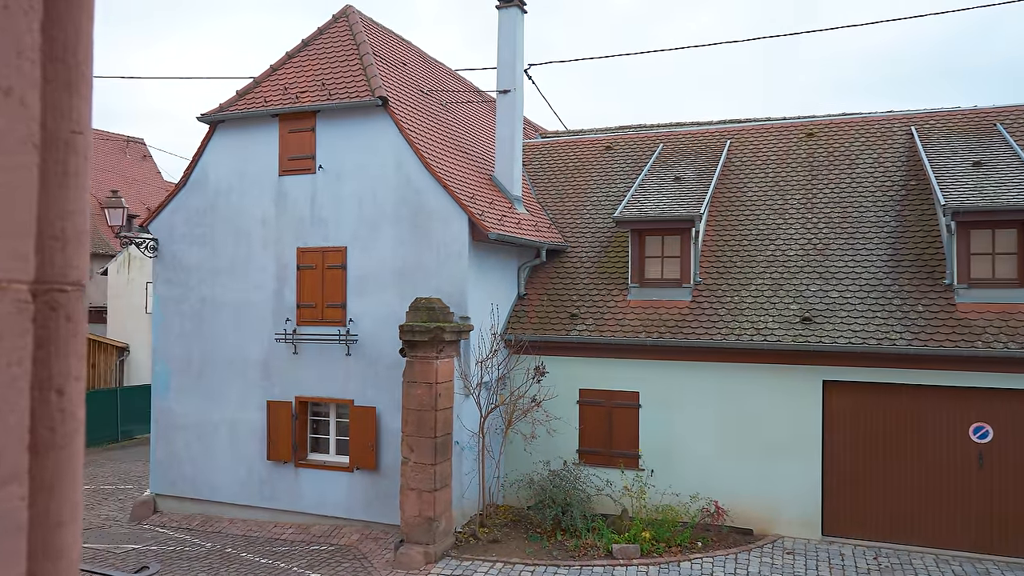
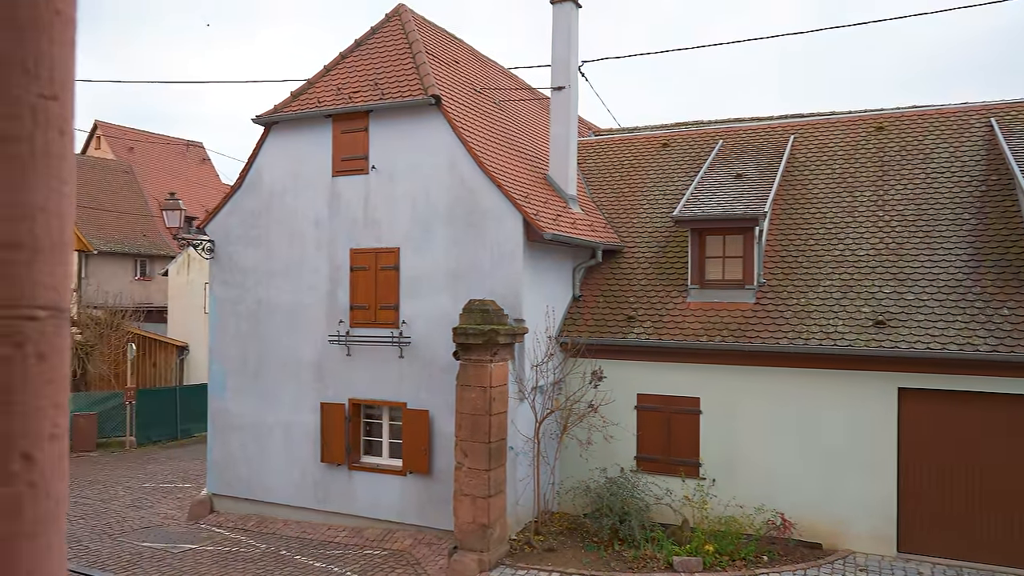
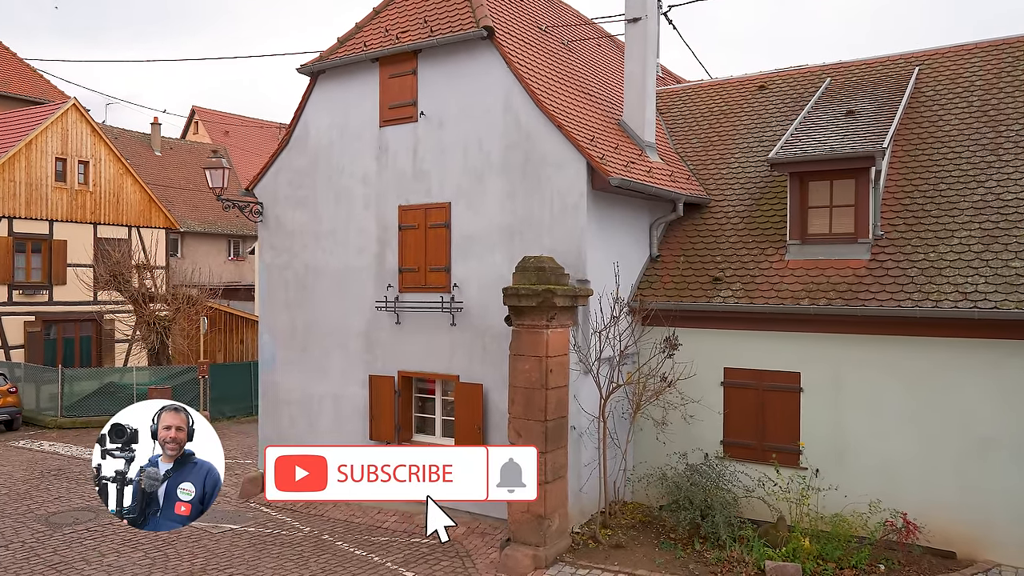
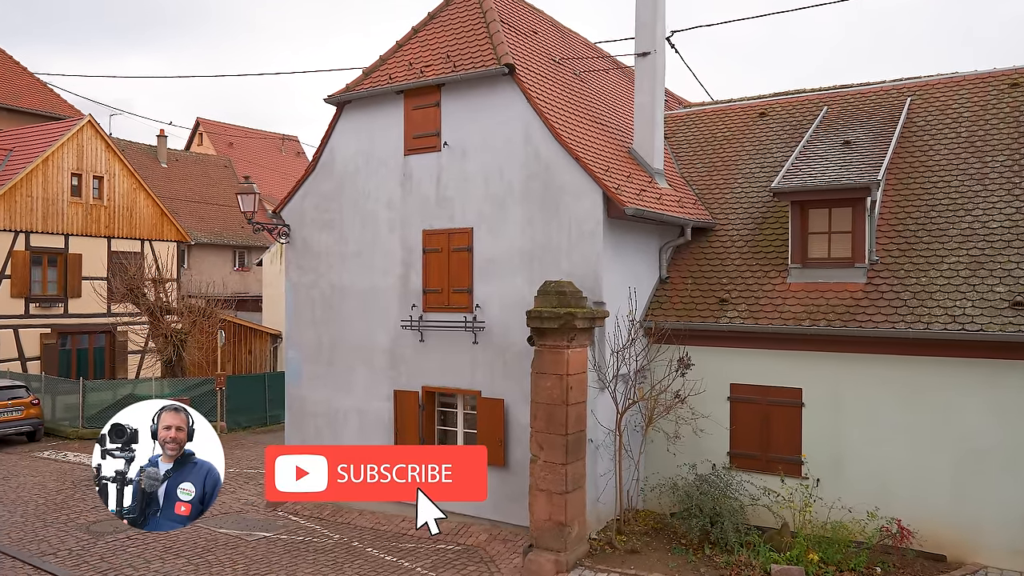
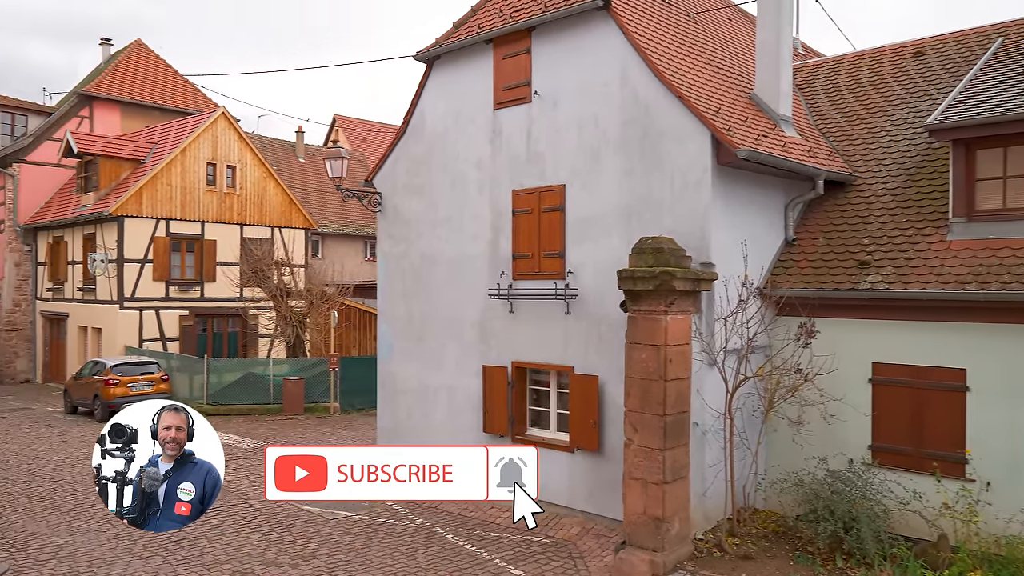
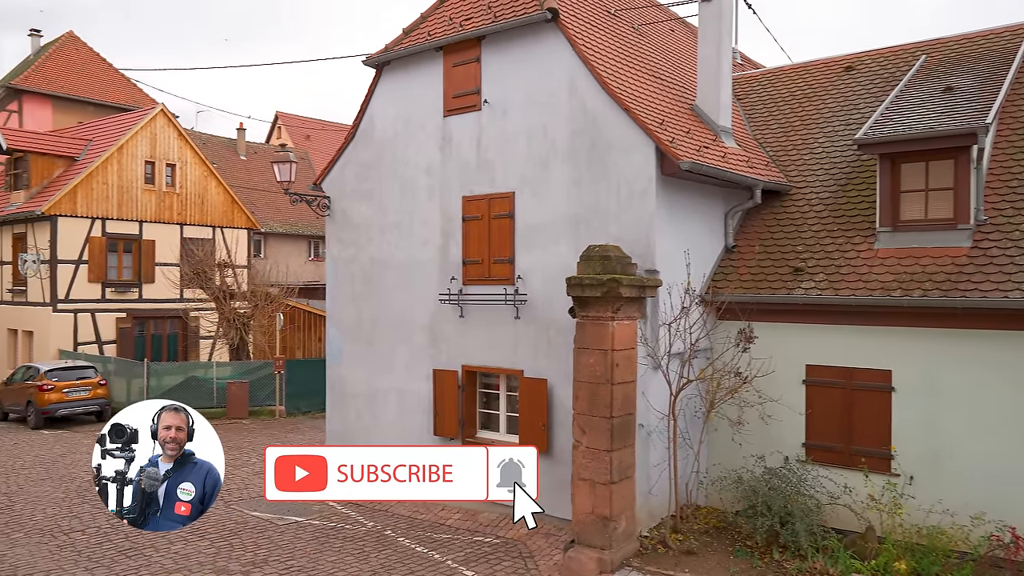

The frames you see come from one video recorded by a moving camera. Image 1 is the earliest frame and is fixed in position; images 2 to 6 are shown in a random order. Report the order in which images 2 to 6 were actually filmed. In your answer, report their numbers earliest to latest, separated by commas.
2, 4, 3, 6, 5
